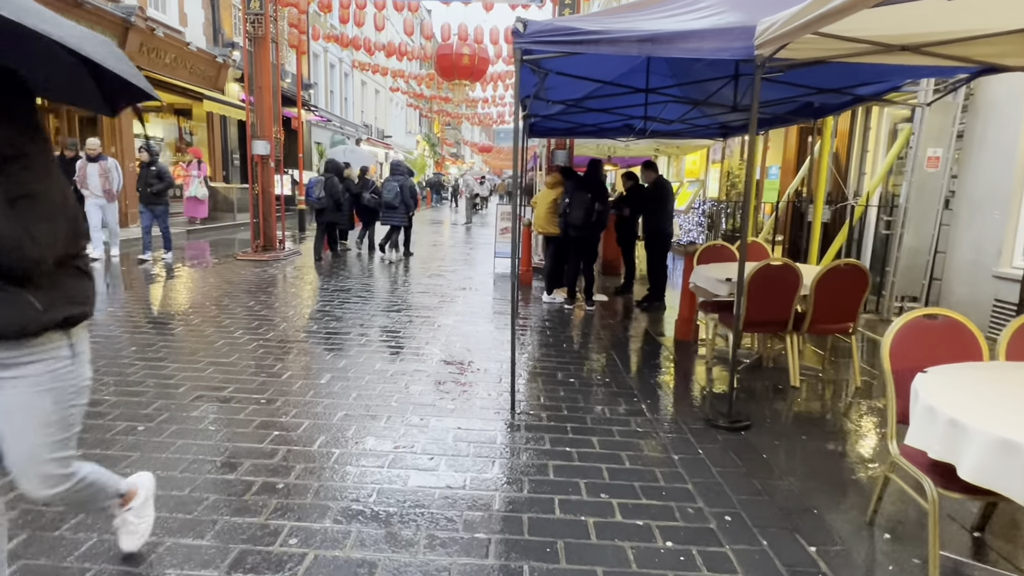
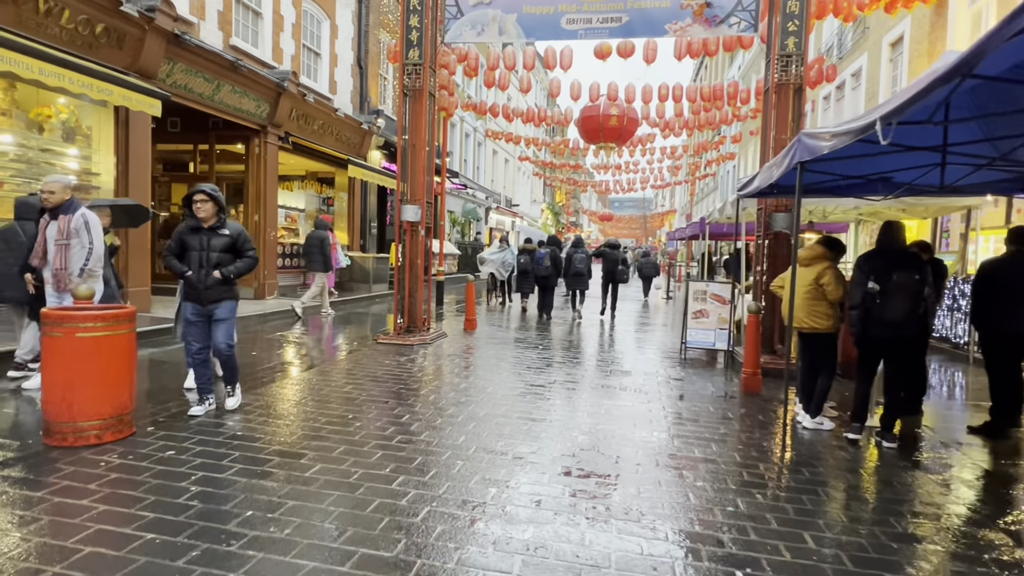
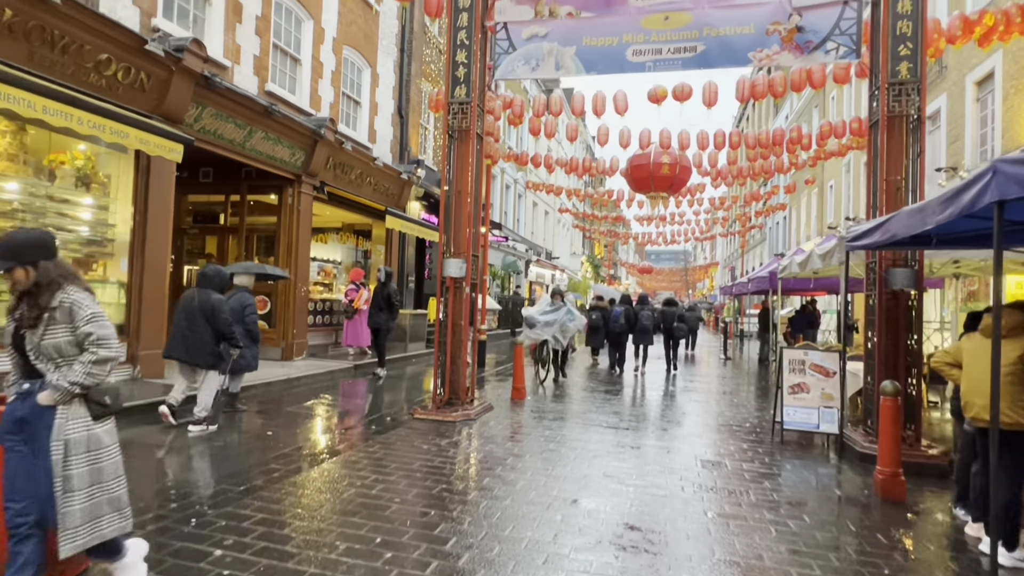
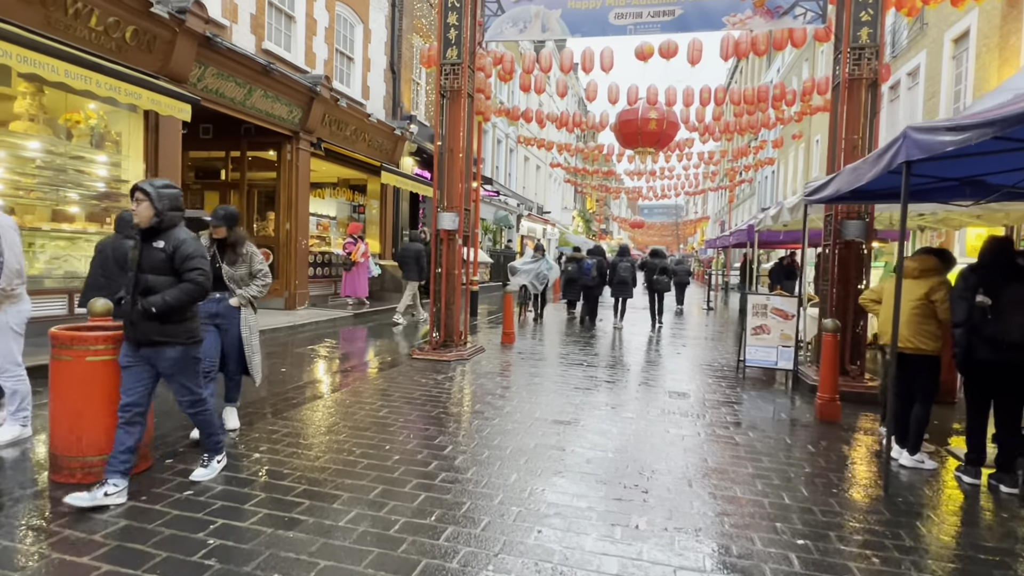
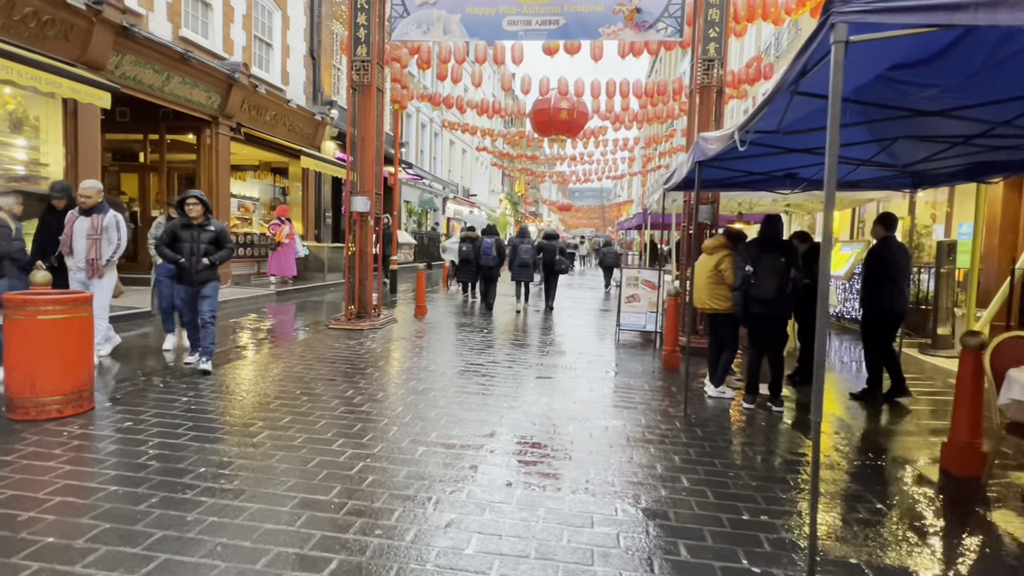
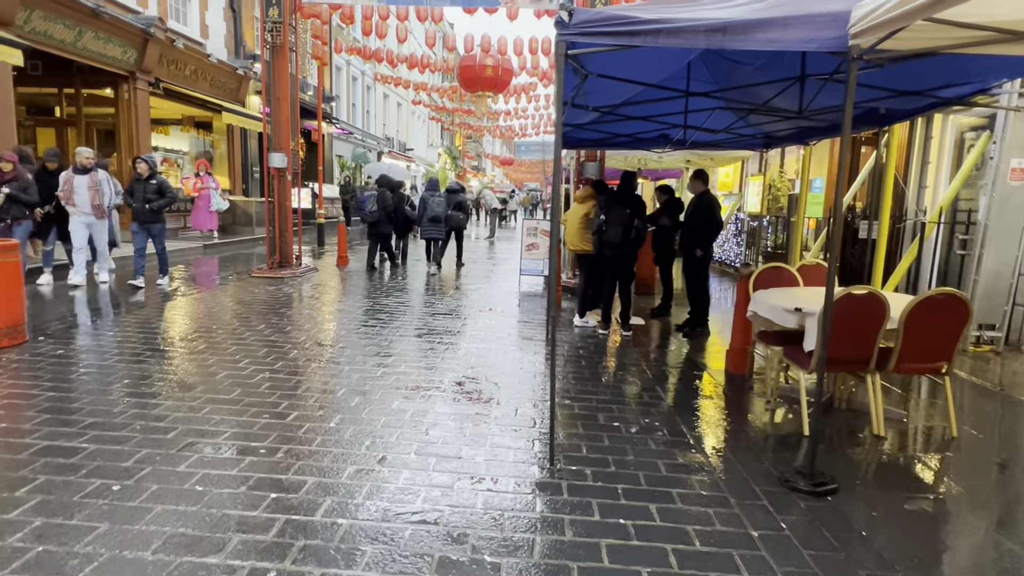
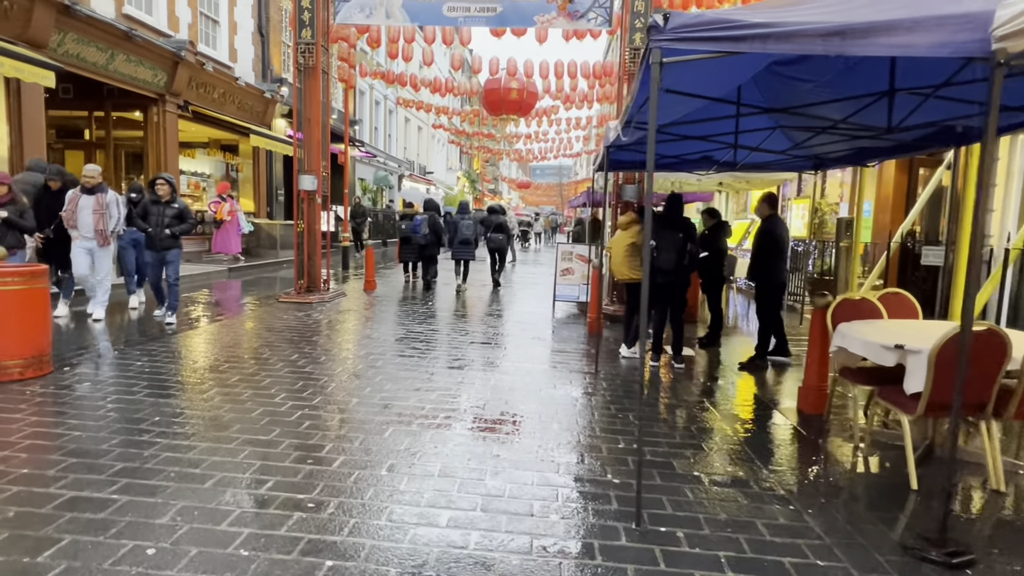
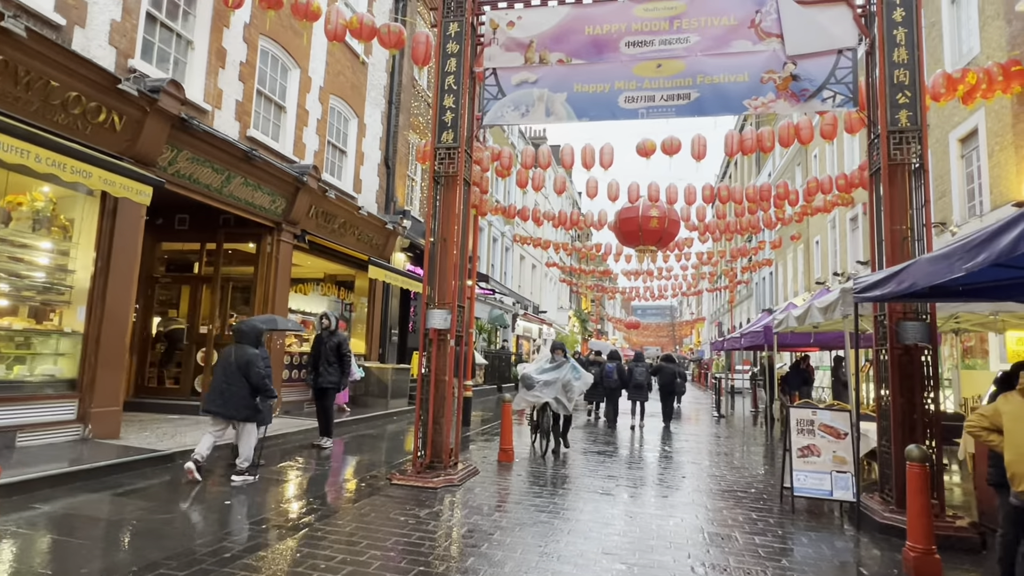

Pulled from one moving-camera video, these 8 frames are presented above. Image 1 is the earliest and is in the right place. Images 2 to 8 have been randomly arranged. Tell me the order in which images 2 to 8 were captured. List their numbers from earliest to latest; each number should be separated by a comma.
6, 7, 5, 2, 4, 3, 8
